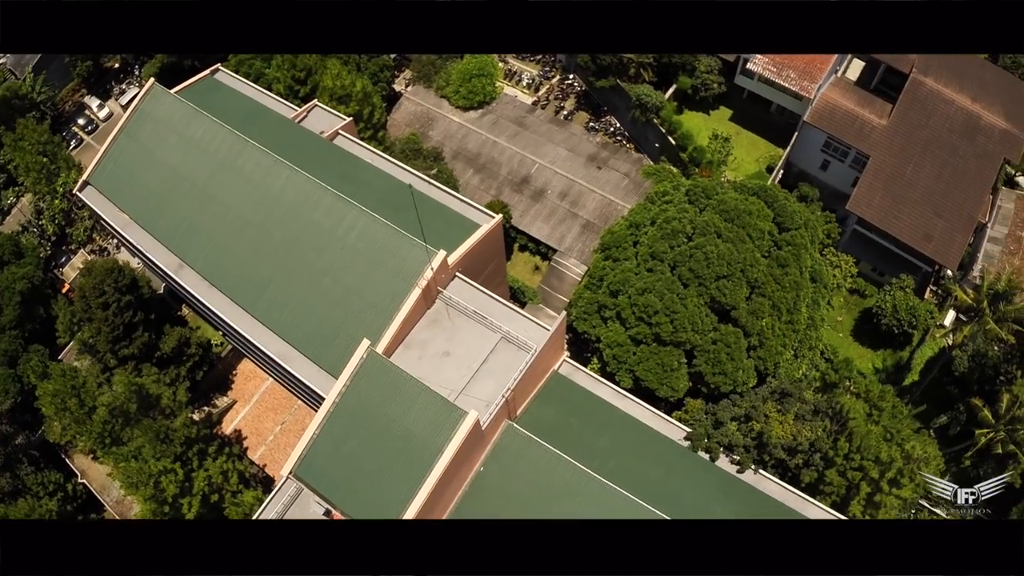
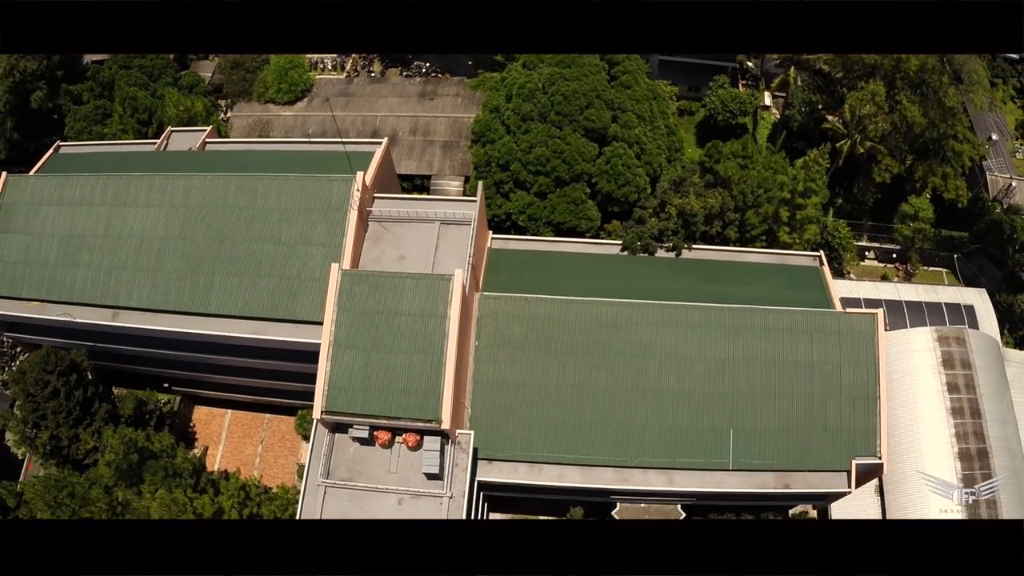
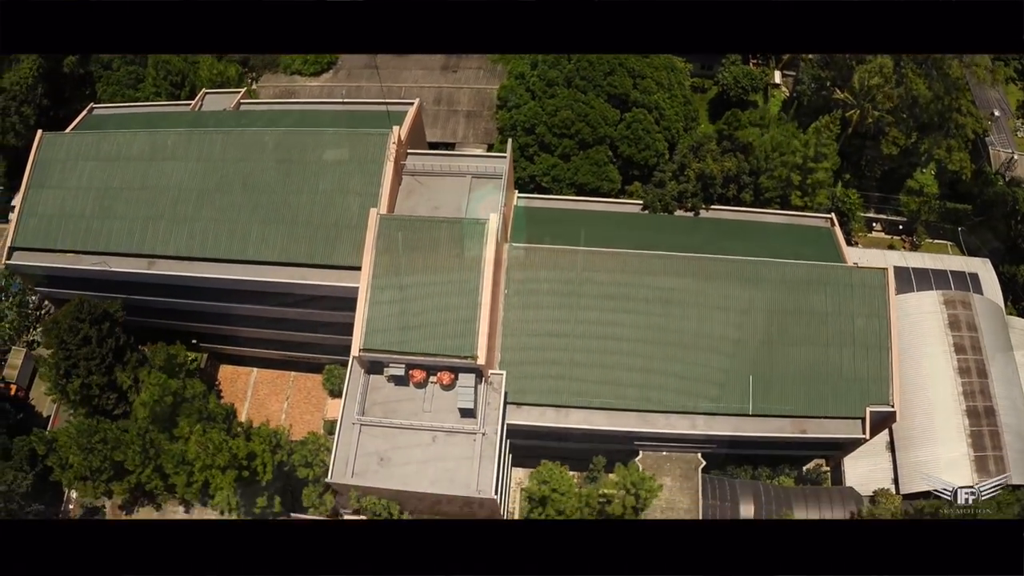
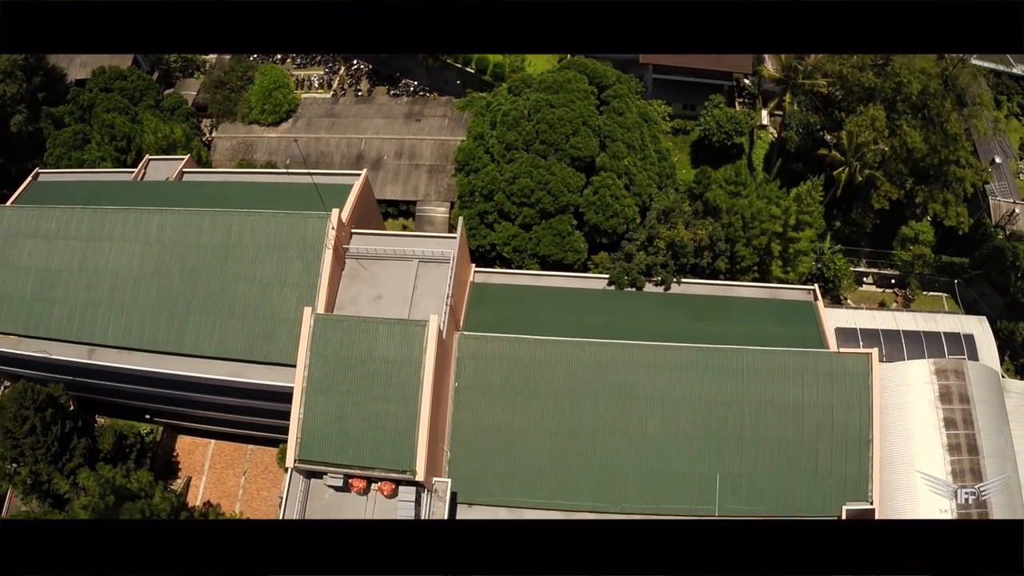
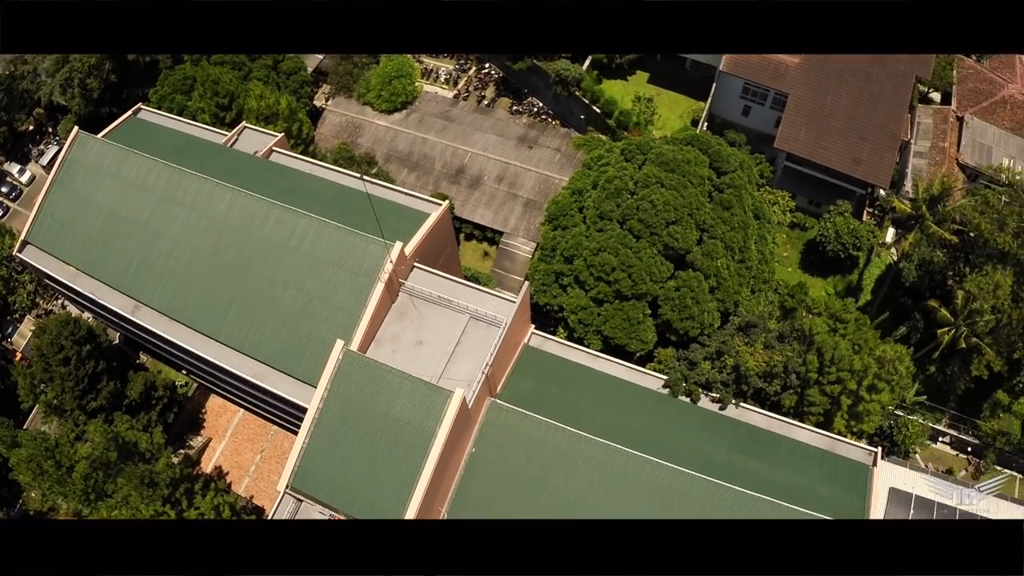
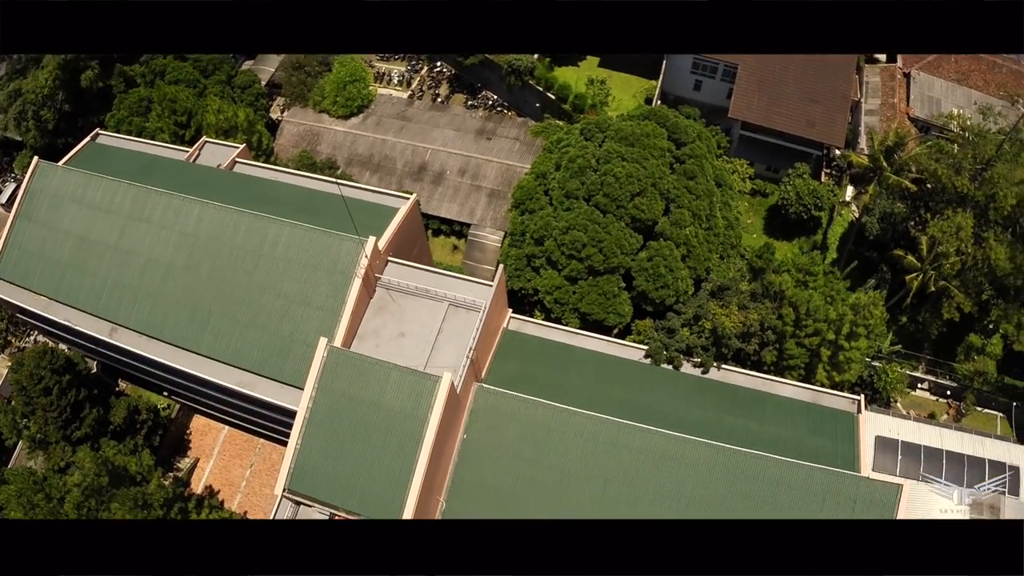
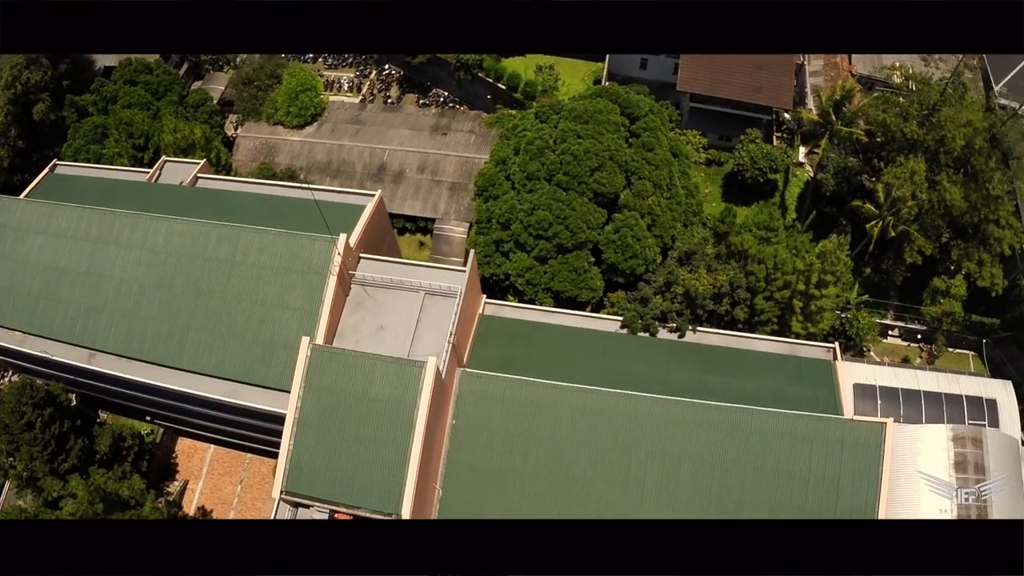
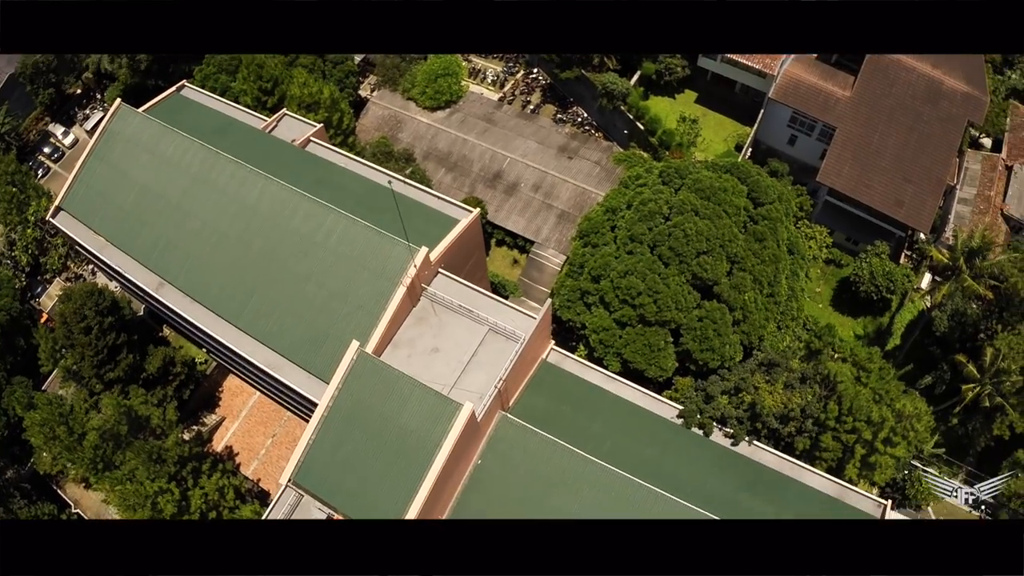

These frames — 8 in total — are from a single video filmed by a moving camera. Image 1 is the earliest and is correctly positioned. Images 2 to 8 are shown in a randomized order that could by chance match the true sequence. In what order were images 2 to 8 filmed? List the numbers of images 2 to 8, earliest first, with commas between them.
8, 5, 6, 7, 4, 2, 3
